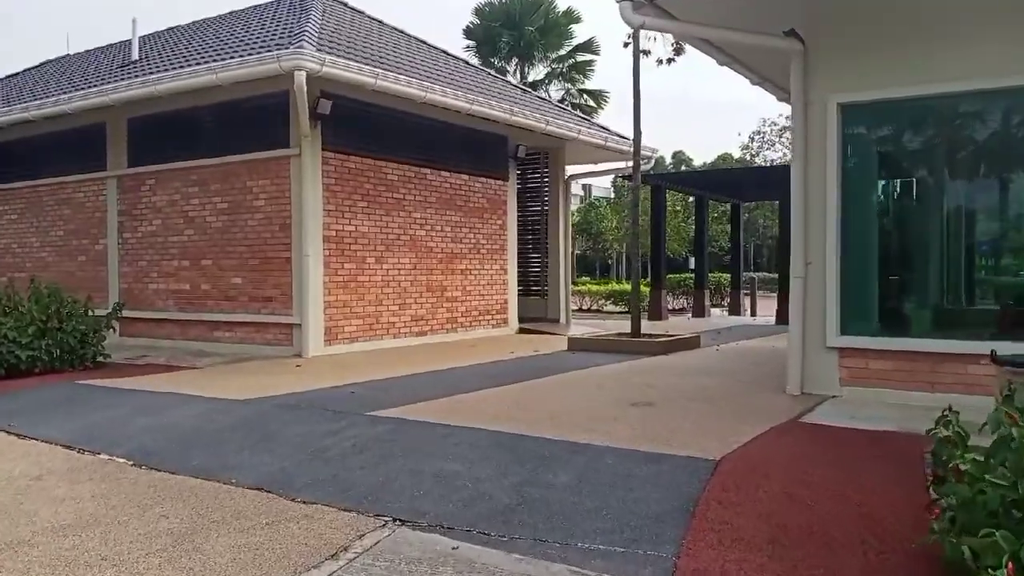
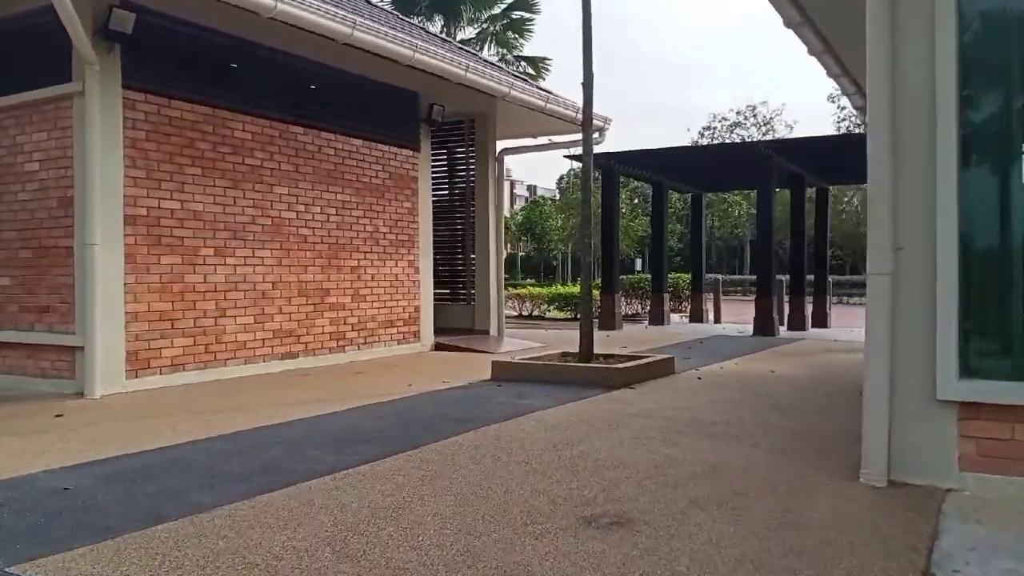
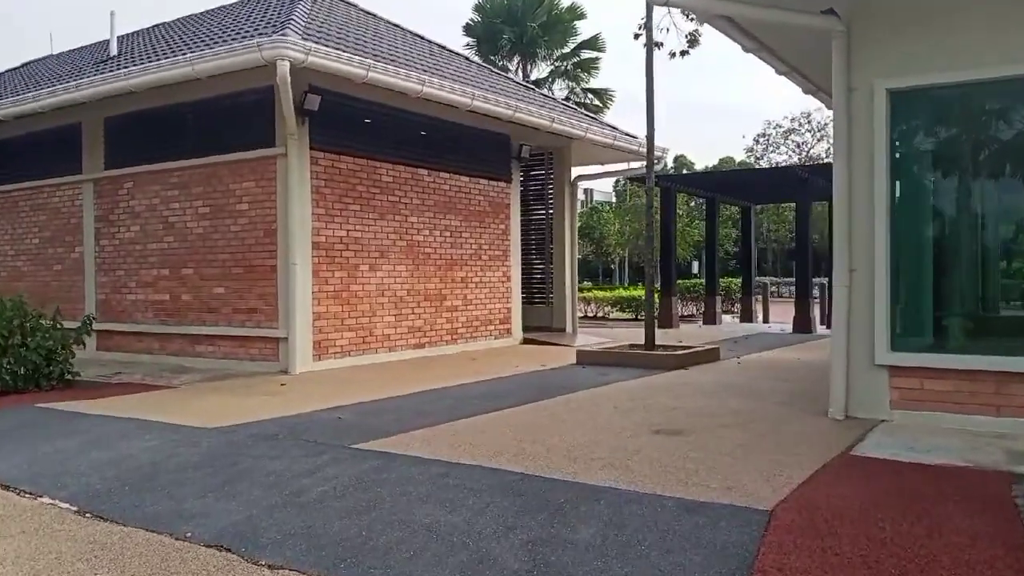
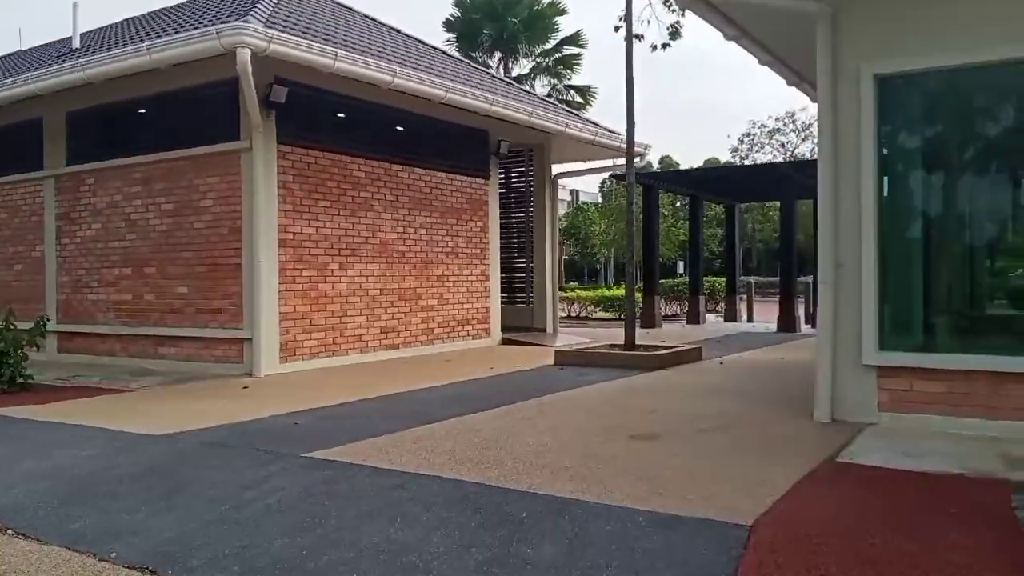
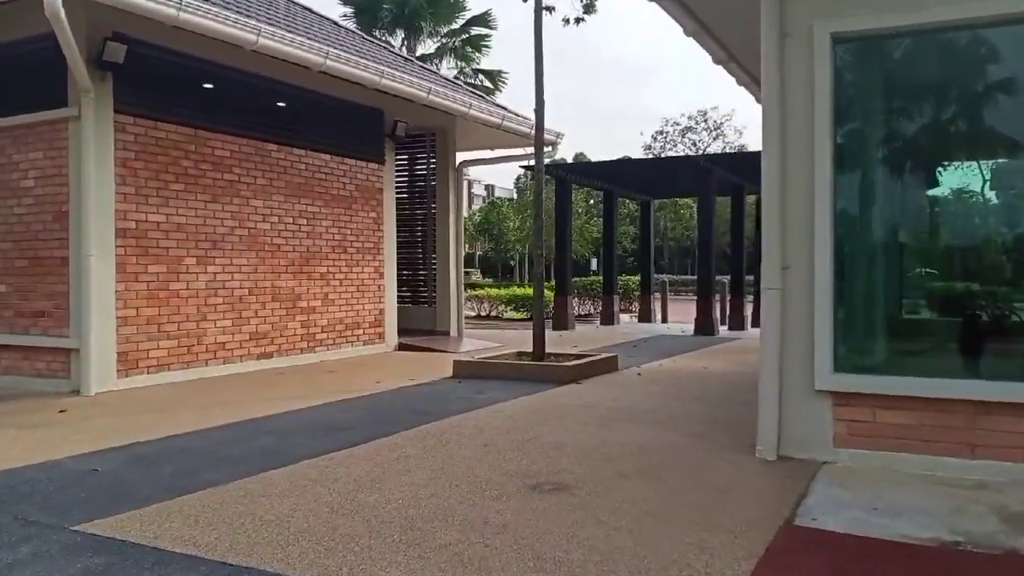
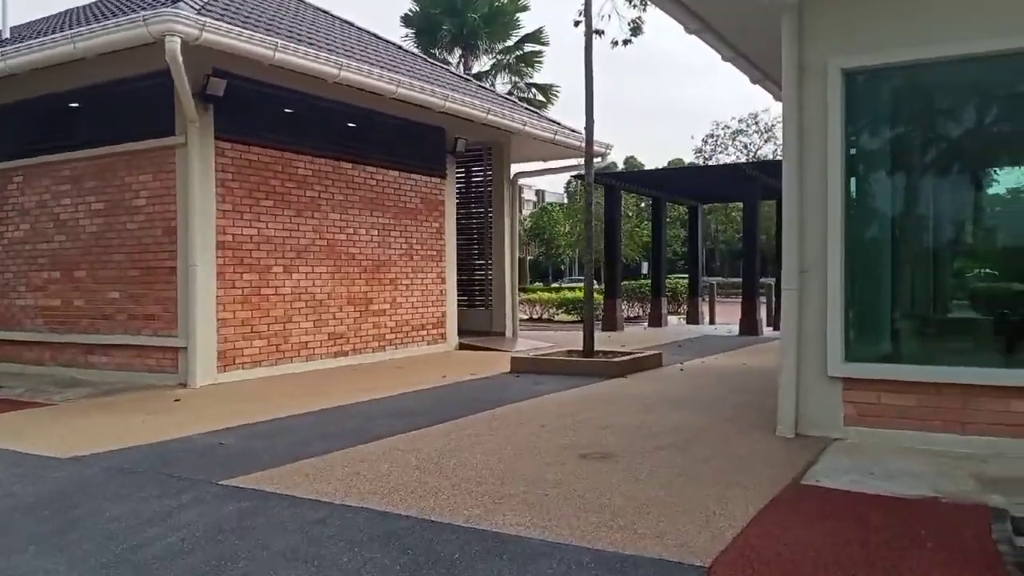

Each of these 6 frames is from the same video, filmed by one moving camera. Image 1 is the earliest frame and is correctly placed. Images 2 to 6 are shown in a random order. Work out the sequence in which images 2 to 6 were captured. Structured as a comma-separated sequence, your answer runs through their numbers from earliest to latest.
3, 4, 6, 5, 2
